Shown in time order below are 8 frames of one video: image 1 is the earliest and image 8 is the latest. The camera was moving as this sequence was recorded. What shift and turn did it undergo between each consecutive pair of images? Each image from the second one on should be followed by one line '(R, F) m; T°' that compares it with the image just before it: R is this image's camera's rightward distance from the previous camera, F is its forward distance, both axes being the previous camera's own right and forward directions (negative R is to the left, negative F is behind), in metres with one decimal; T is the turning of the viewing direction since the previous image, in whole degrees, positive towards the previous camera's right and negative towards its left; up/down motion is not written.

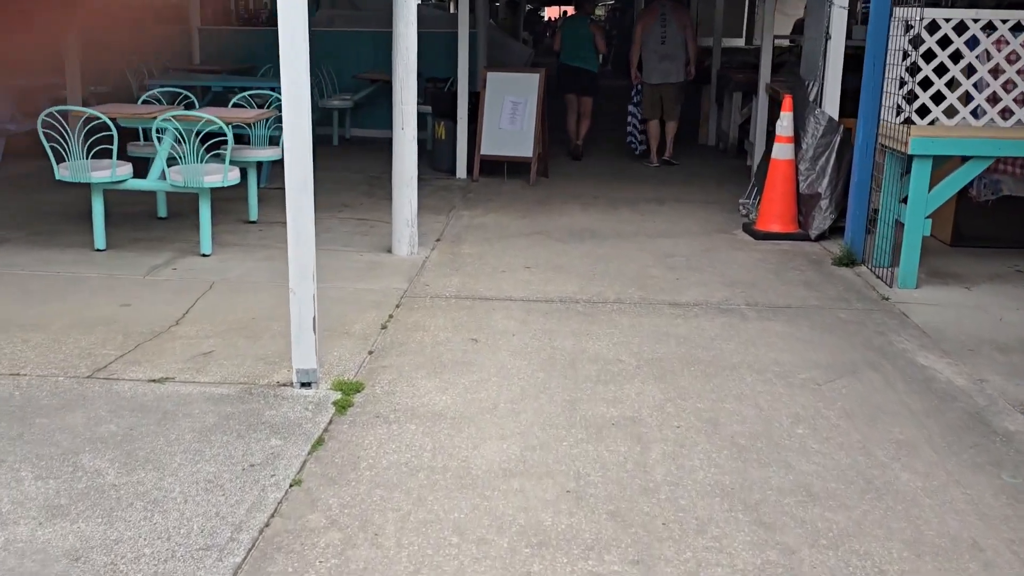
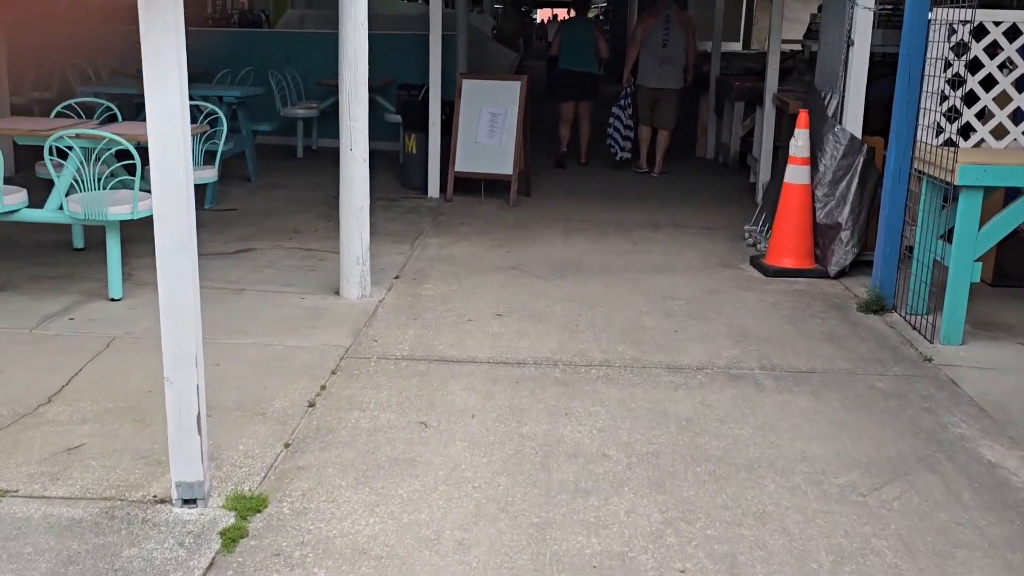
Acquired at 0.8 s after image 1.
(+0.1, +0.9) m; 0°
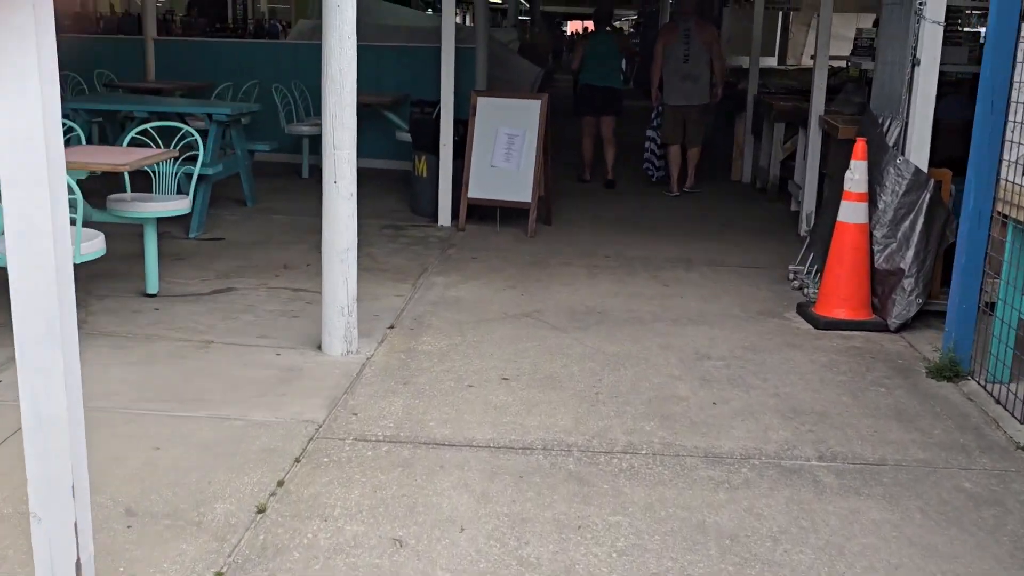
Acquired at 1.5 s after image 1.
(+0.1, +0.7) m; -1°
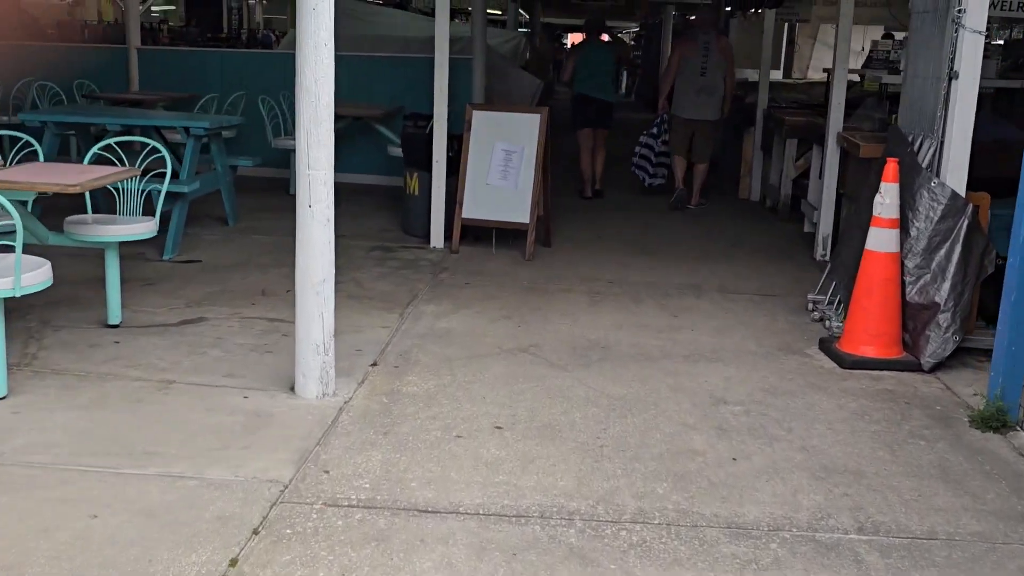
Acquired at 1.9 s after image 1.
(0.0, +0.4) m; 0°
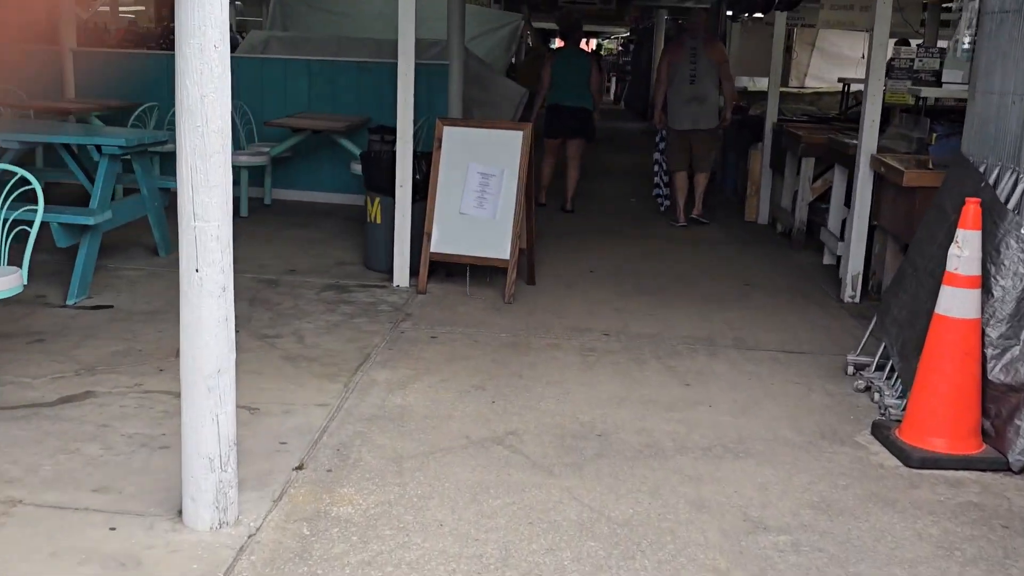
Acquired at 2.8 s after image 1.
(0.0, +1.0) m; +1°
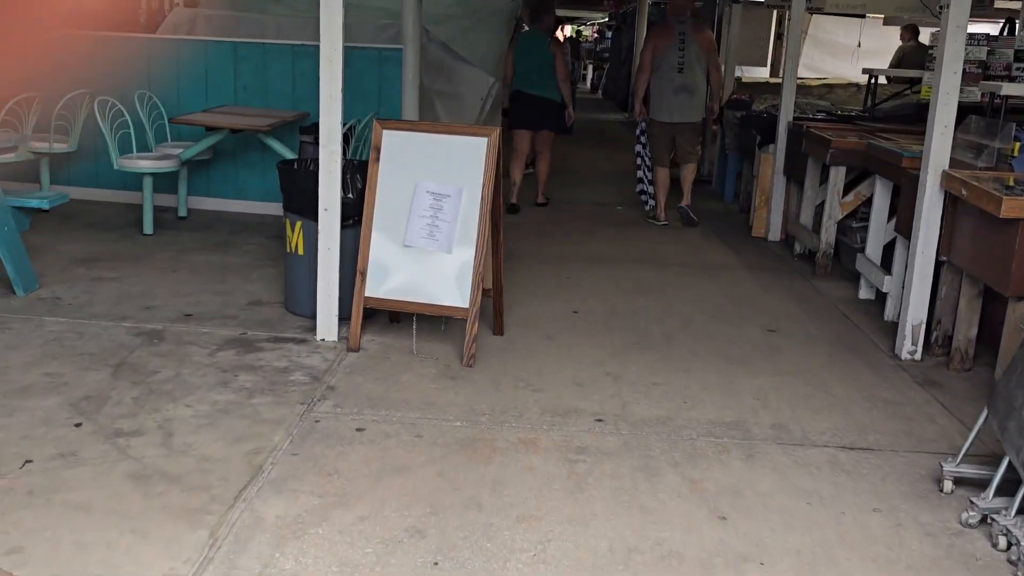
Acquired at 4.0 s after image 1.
(0.0, +1.3) m; +1°
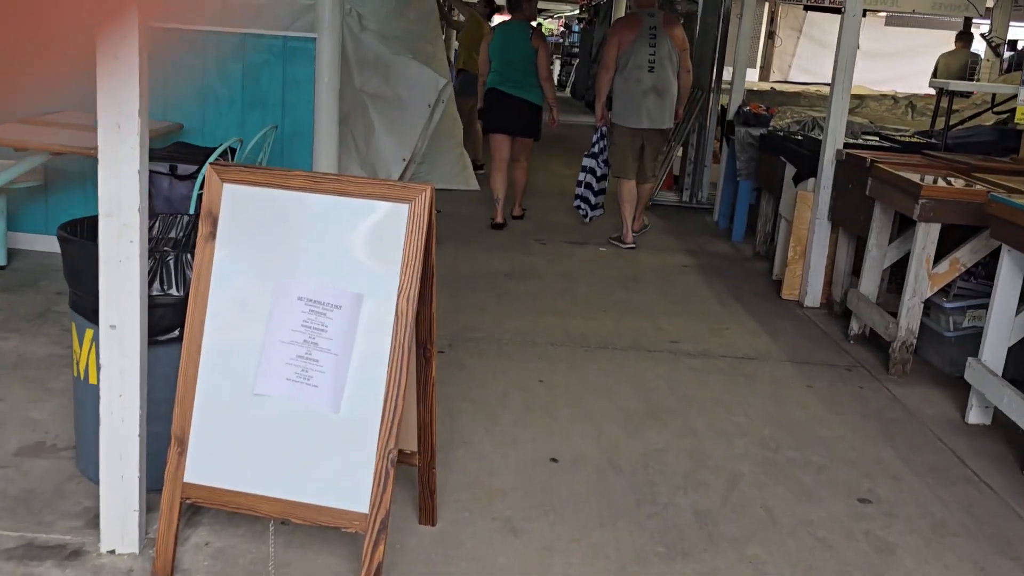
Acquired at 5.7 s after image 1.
(0.0, +1.8) m; +2°
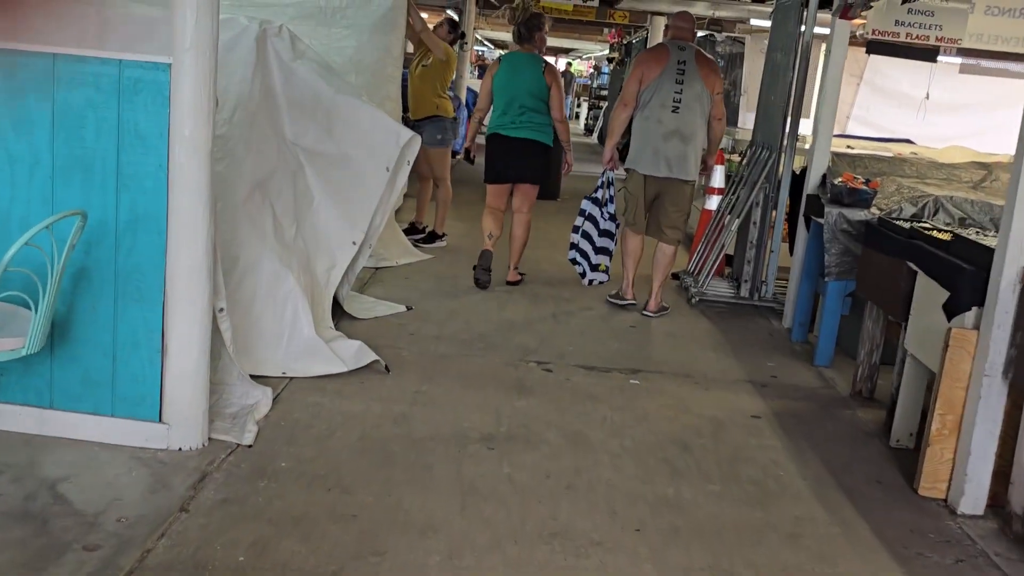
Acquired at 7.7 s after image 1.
(+0.1, +2.0) m; -1°
